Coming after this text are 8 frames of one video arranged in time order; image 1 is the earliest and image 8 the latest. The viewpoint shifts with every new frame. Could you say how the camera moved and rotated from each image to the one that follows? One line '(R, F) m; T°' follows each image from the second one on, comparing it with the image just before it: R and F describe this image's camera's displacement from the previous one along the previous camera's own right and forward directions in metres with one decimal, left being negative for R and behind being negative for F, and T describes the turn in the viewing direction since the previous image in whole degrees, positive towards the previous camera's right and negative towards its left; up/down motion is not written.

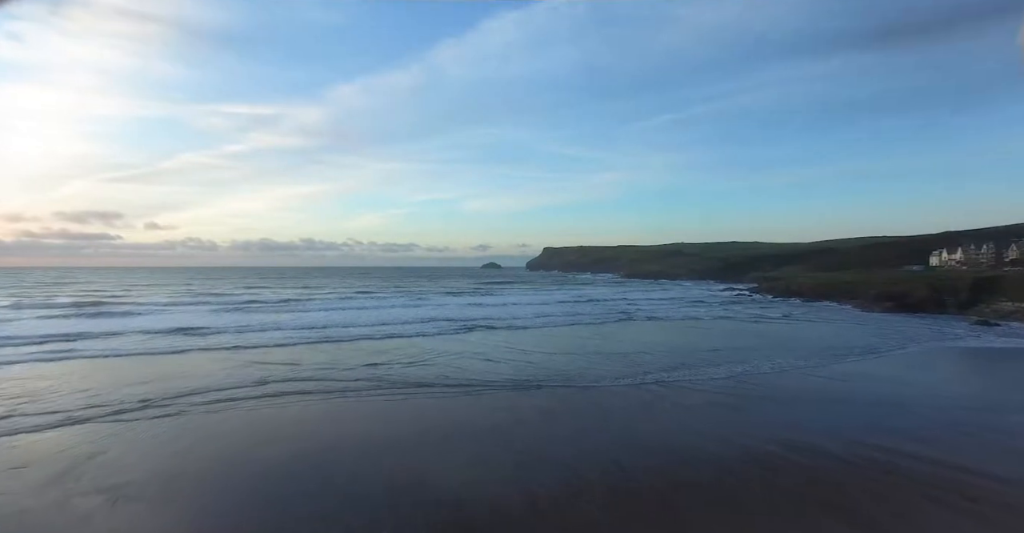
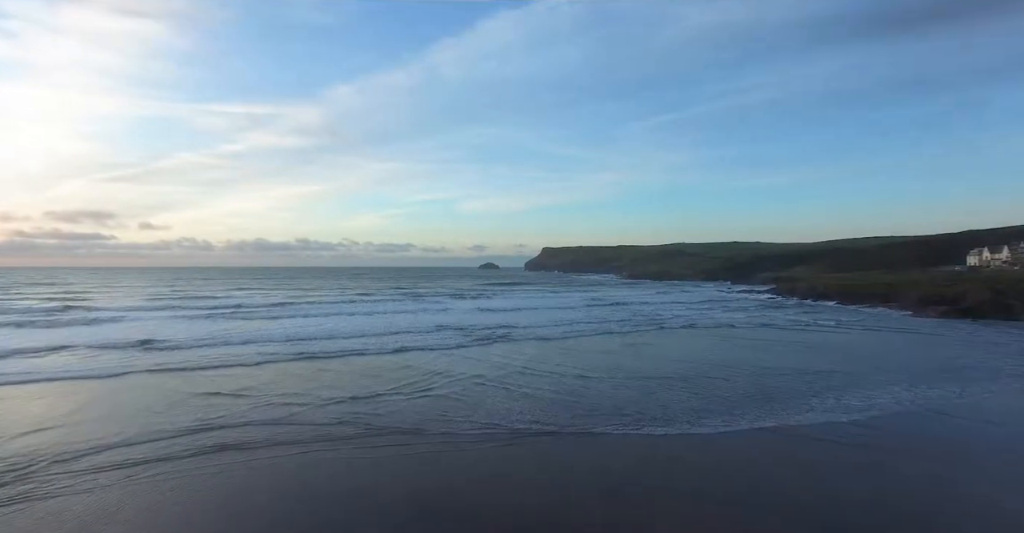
(-0.7, +3.2) m; 0°
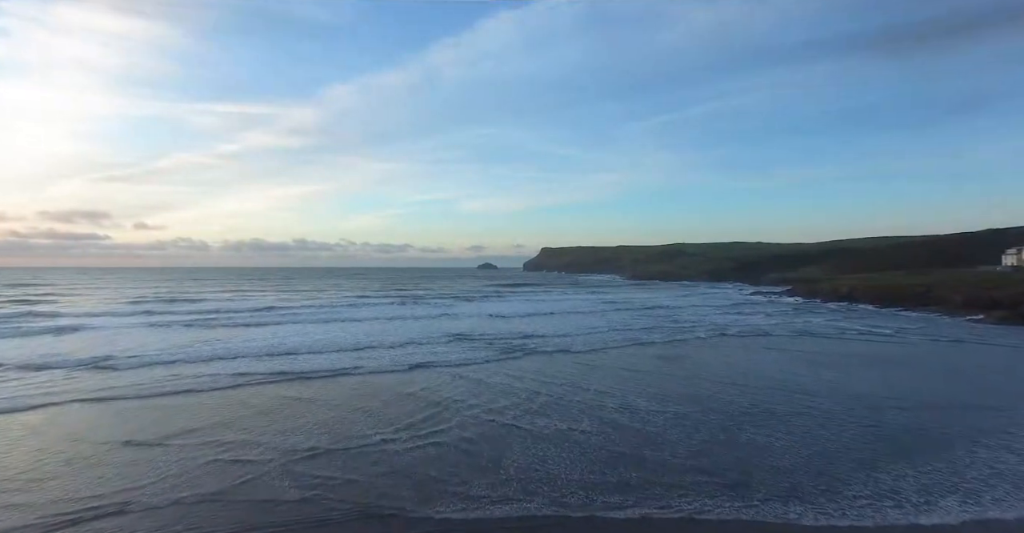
(-0.6, +2.7) m; 0°
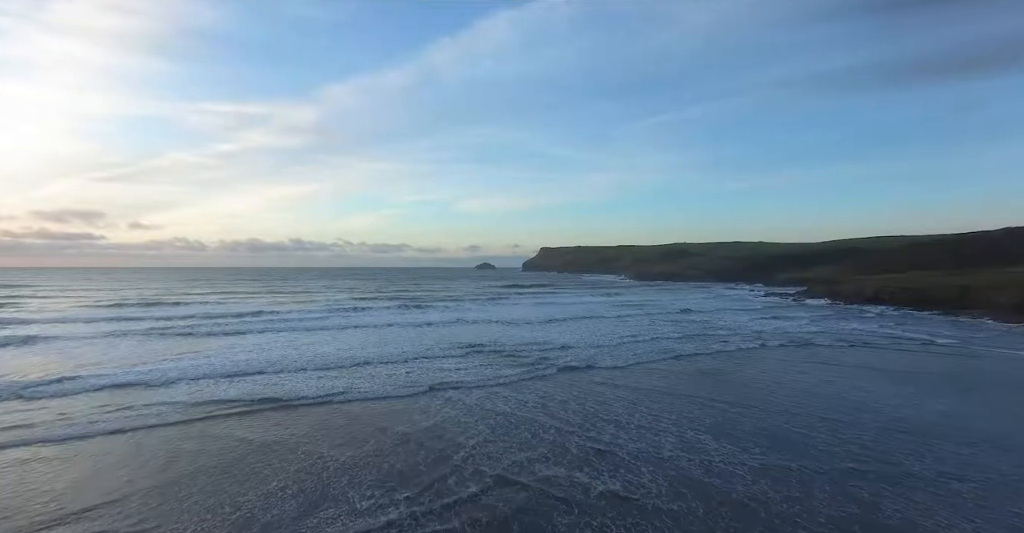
(-0.6, +2.4) m; 0°
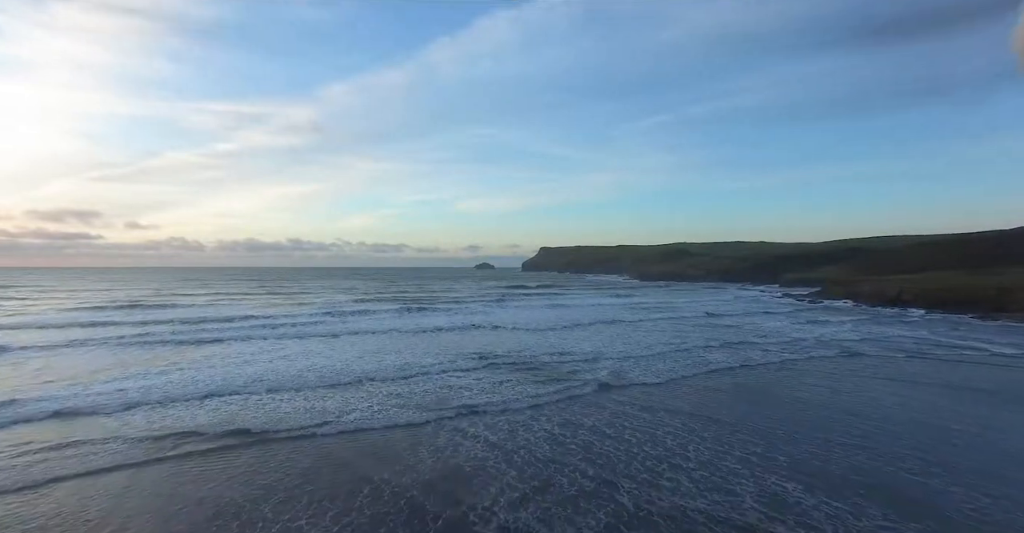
(-0.5, +2.0) m; 0°
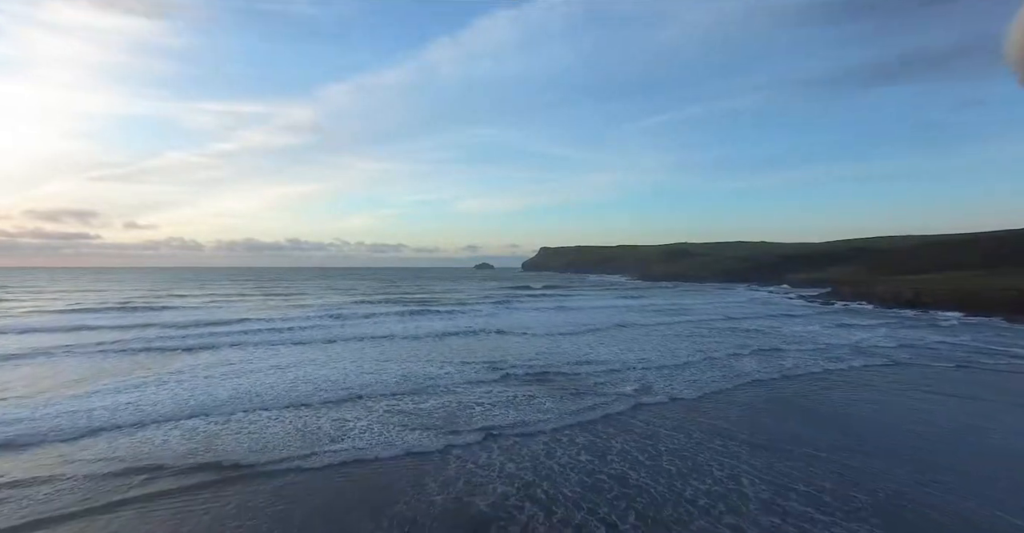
(-0.4, +1.3) m; 0°
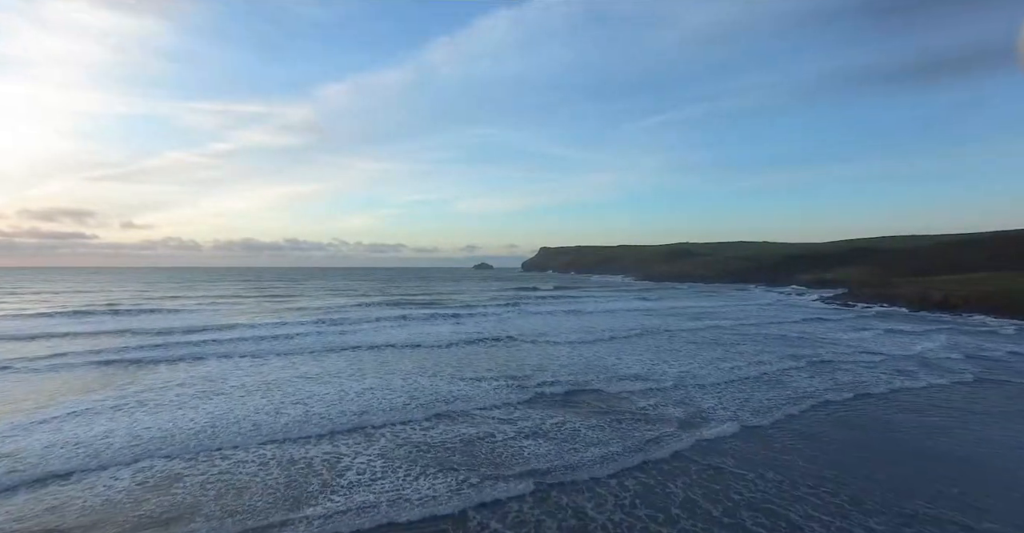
(-0.6, +1.9) m; 0°
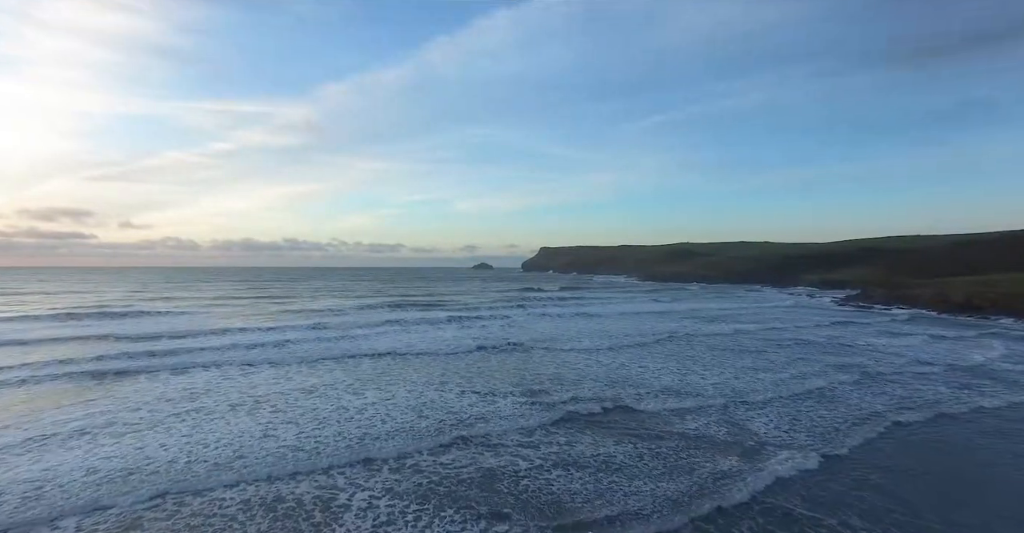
(-0.4, +1.4) m; 0°
